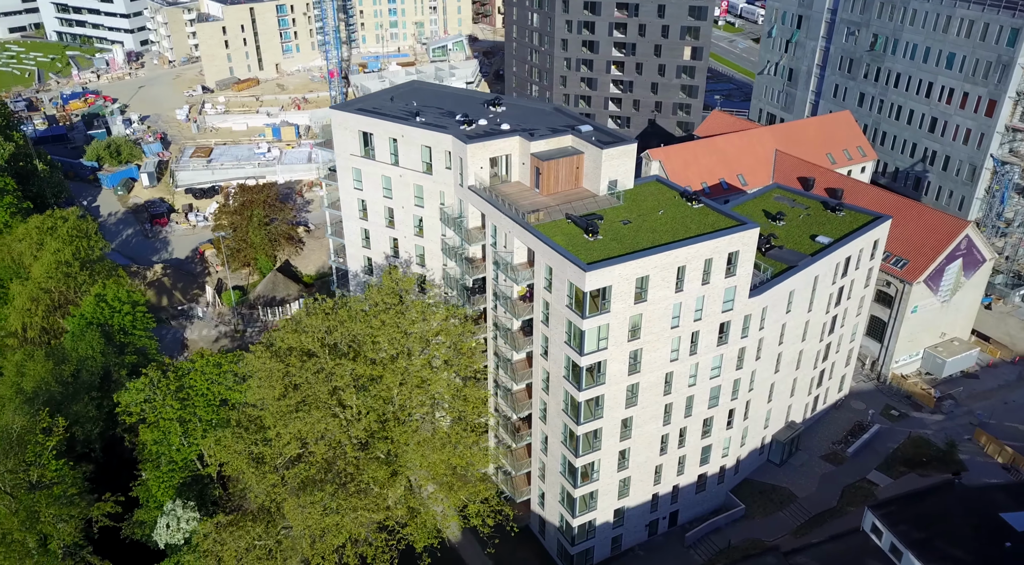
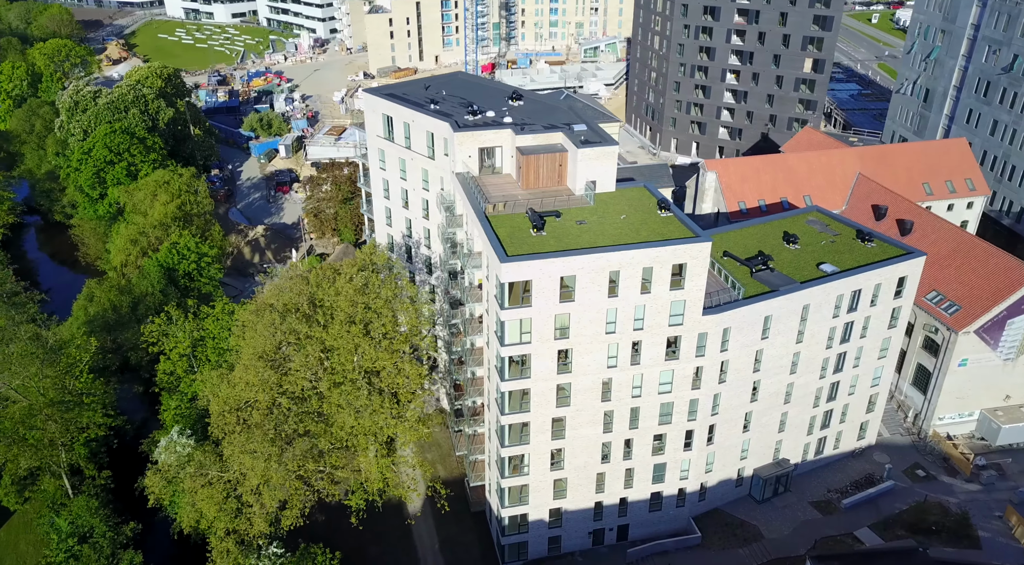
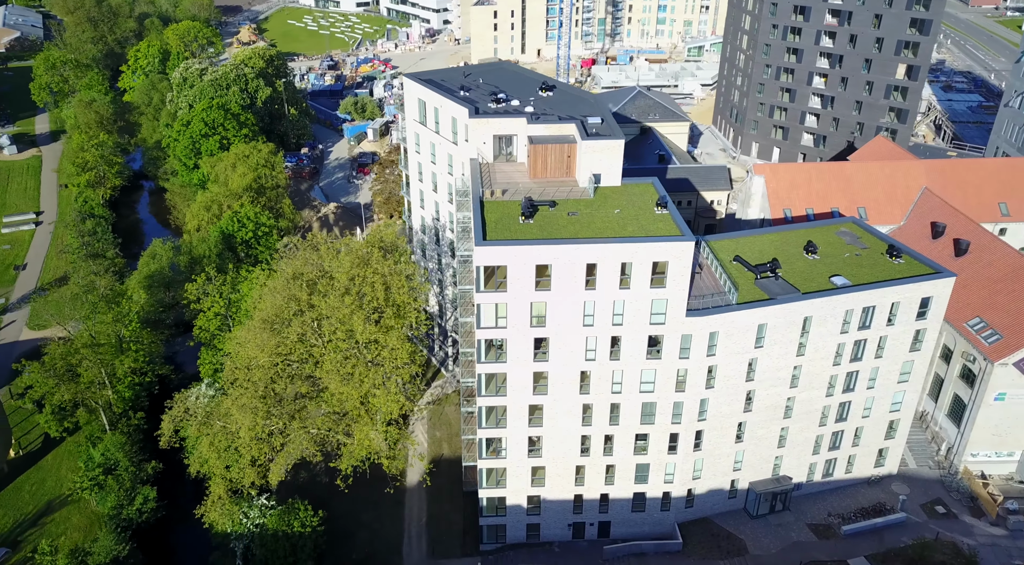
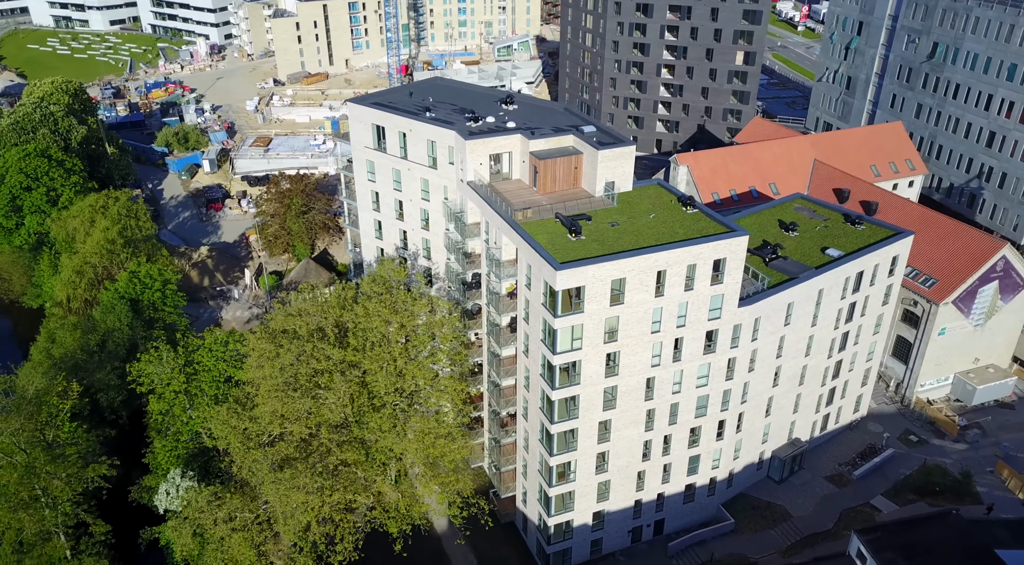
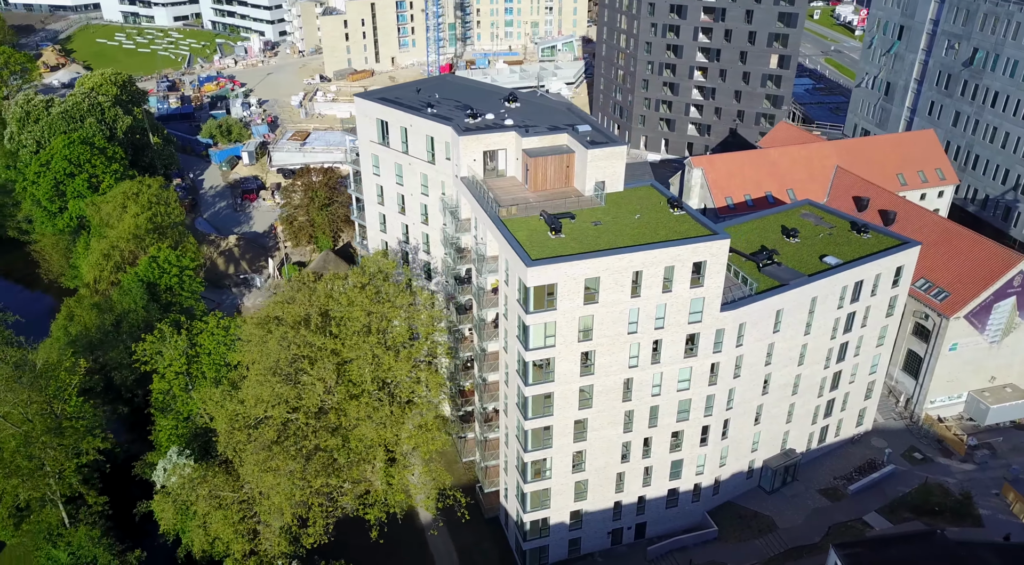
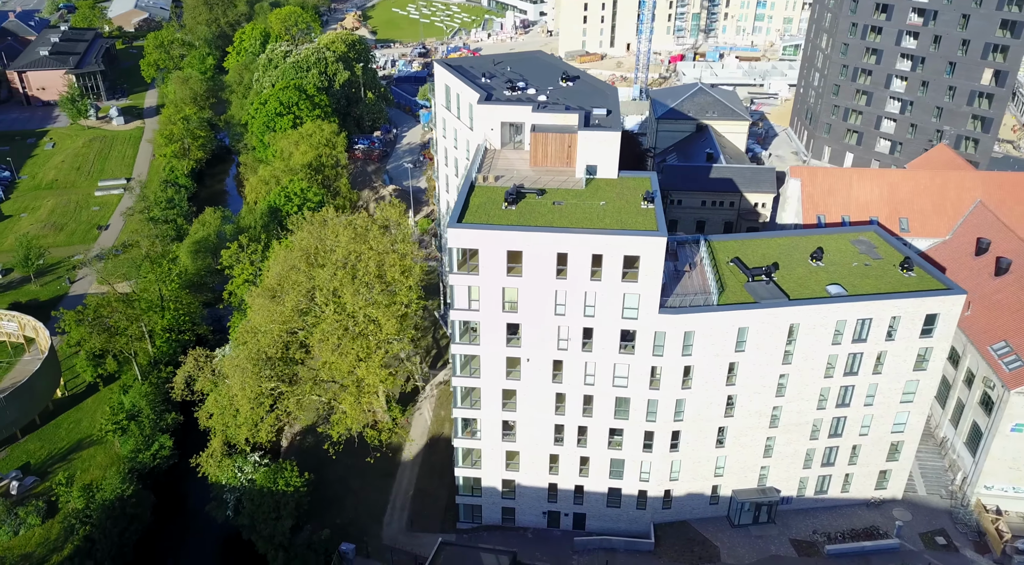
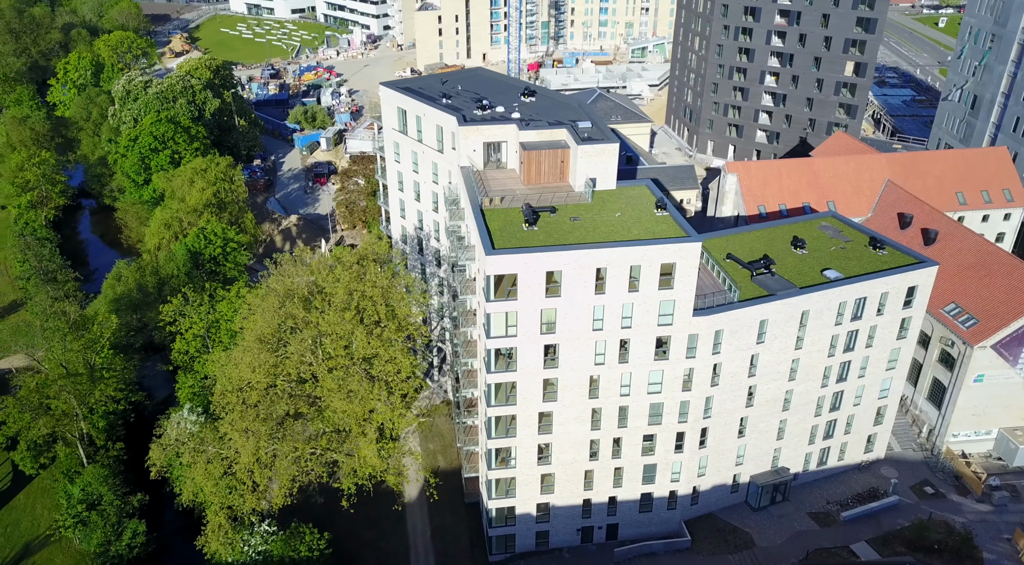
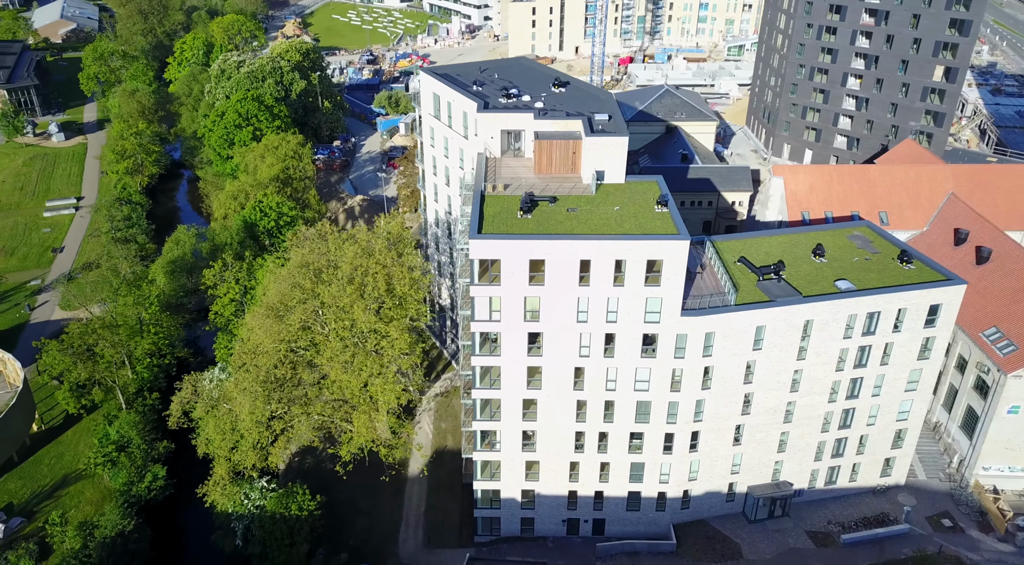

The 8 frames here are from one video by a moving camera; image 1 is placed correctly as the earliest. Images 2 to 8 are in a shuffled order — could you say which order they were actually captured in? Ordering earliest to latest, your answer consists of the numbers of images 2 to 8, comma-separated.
4, 5, 2, 7, 3, 8, 6
